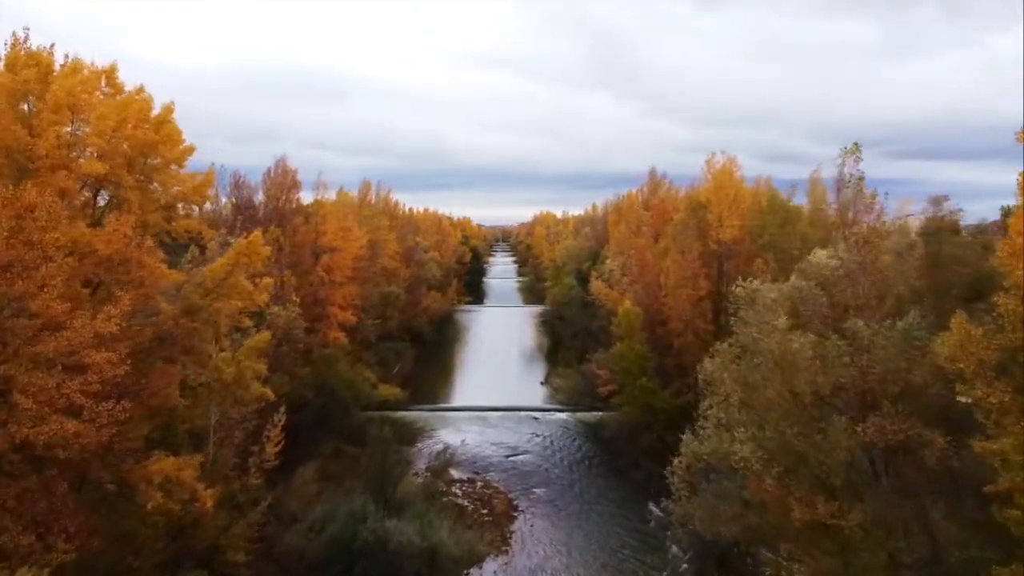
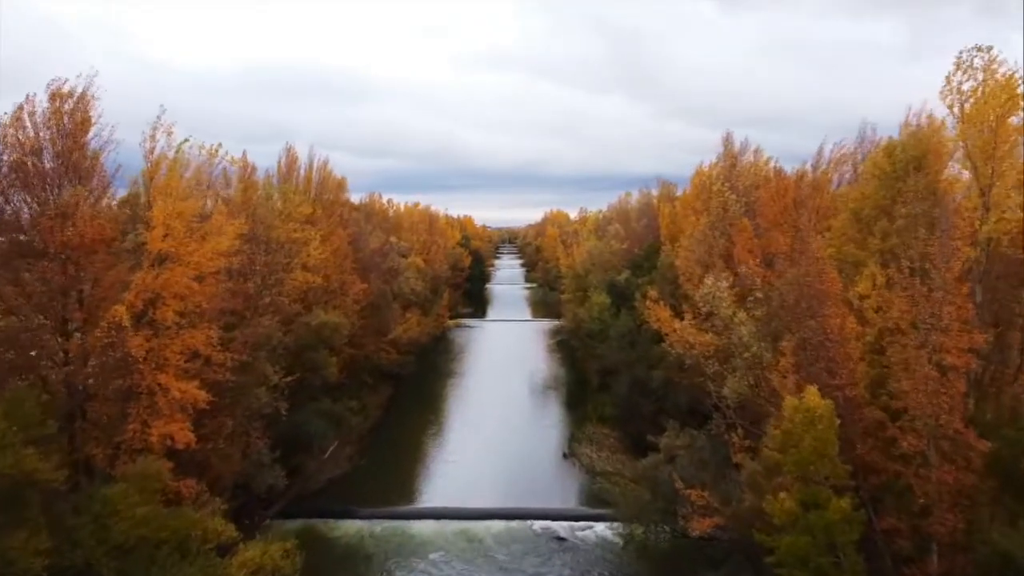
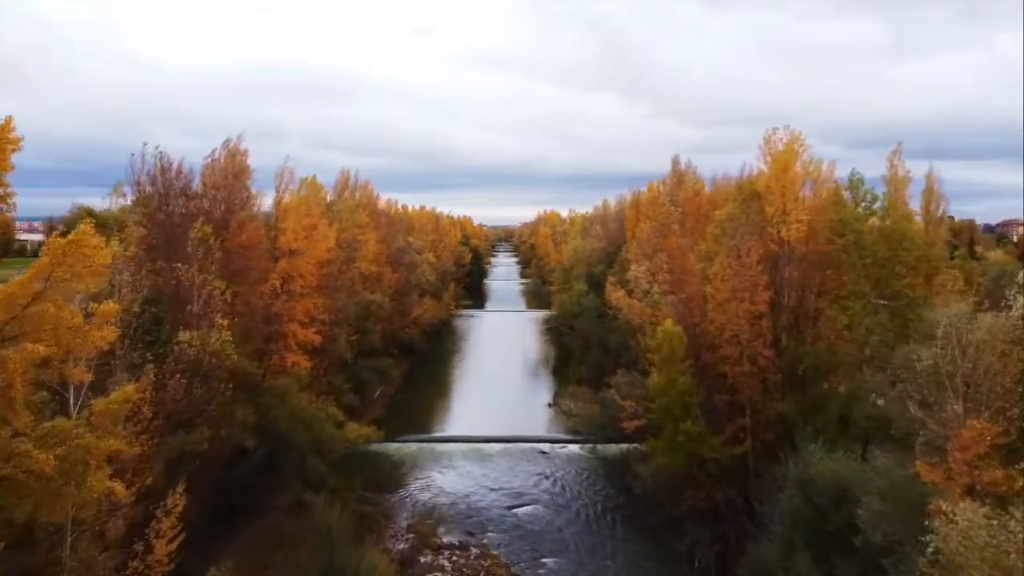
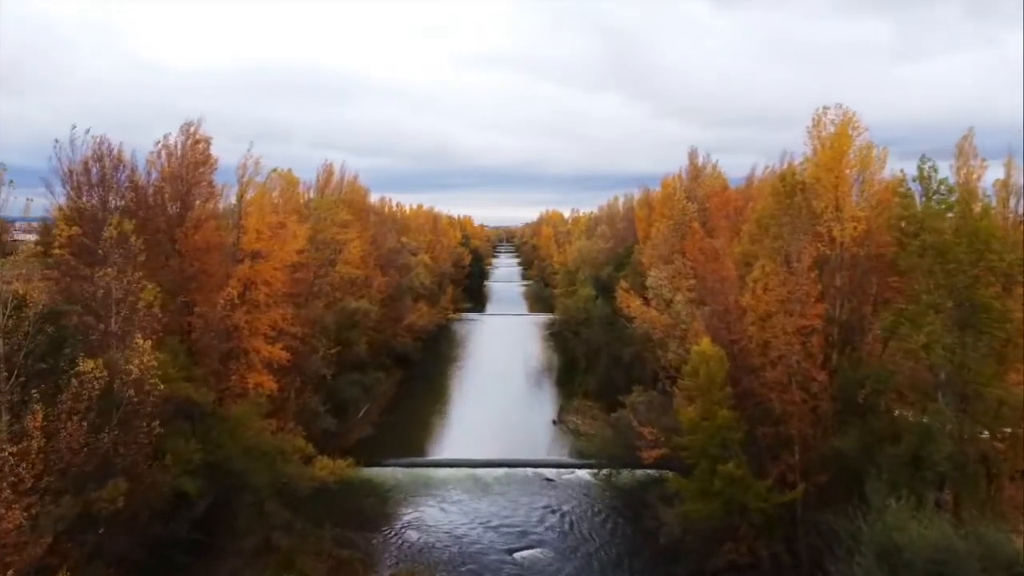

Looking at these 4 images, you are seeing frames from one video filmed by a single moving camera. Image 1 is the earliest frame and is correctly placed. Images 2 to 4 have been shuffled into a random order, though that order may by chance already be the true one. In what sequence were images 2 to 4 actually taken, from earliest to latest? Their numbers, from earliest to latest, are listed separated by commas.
3, 4, 2
